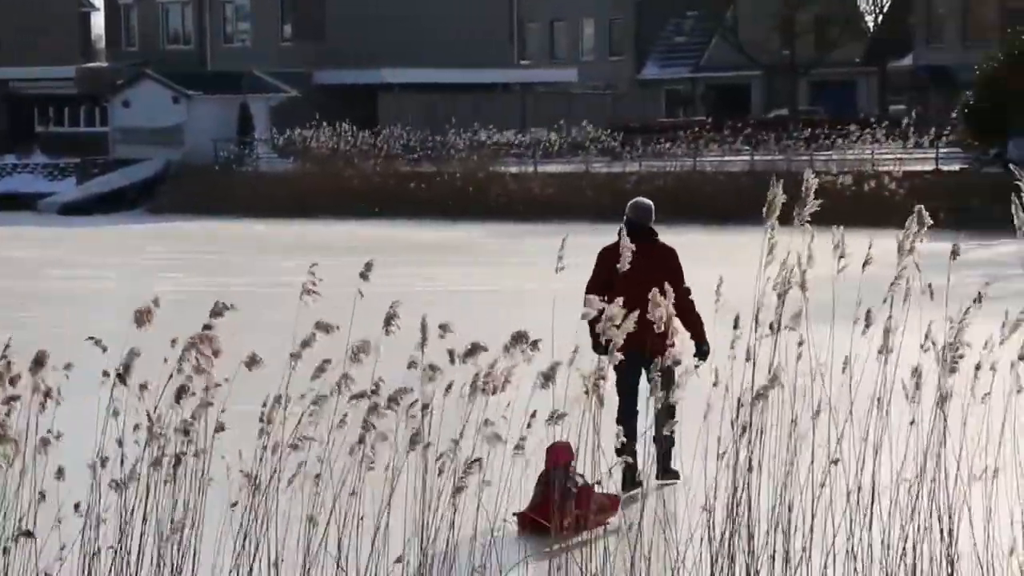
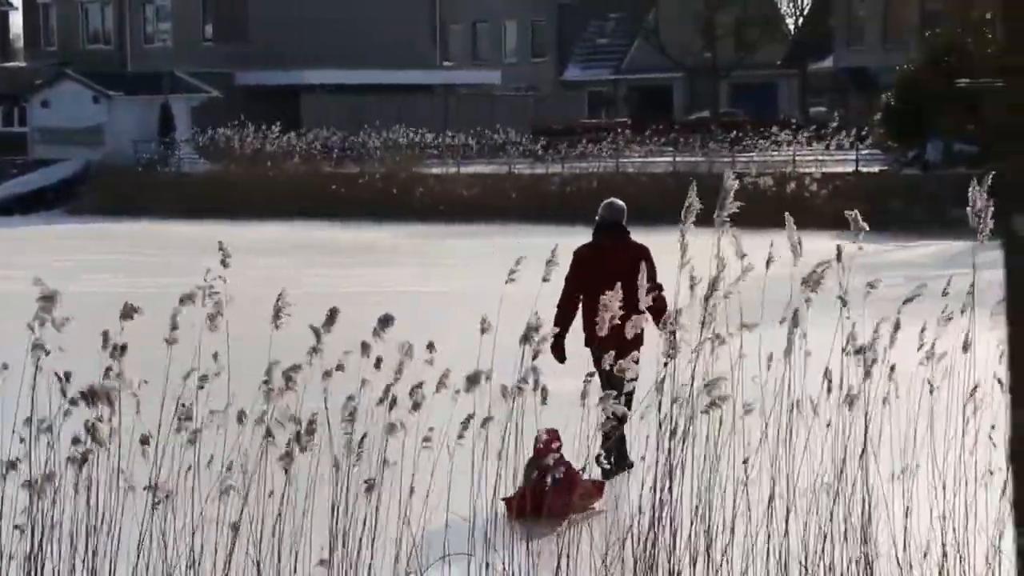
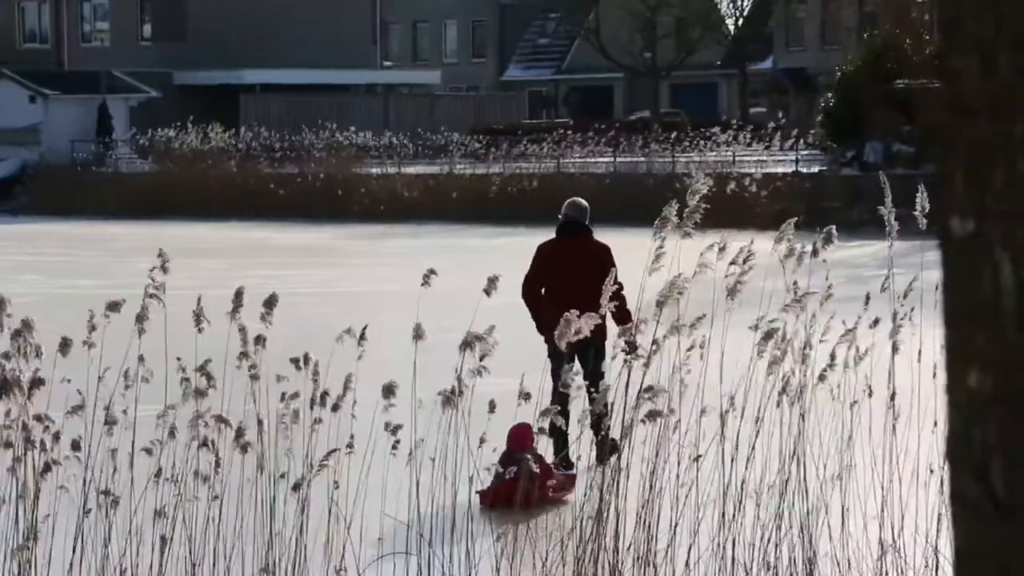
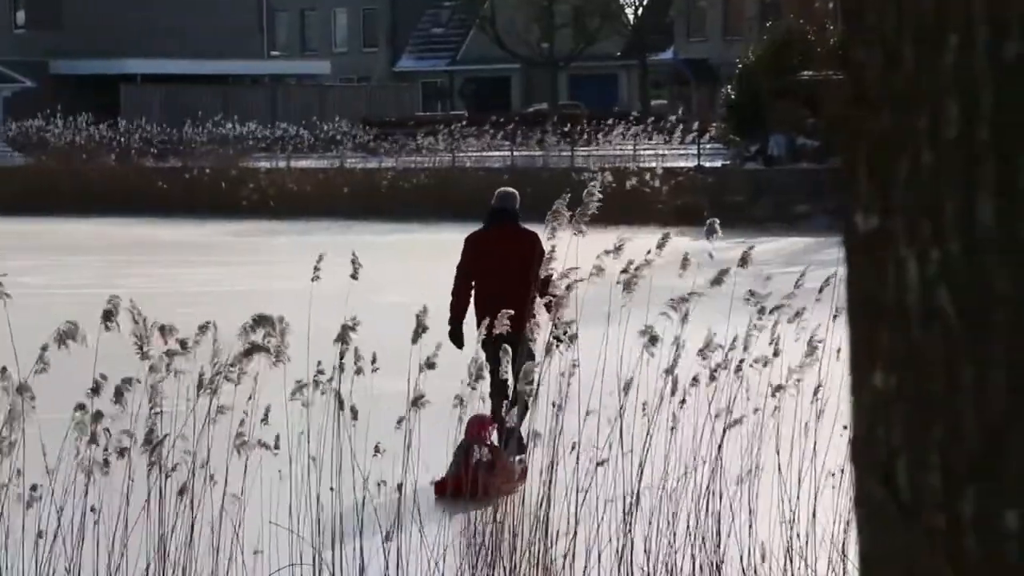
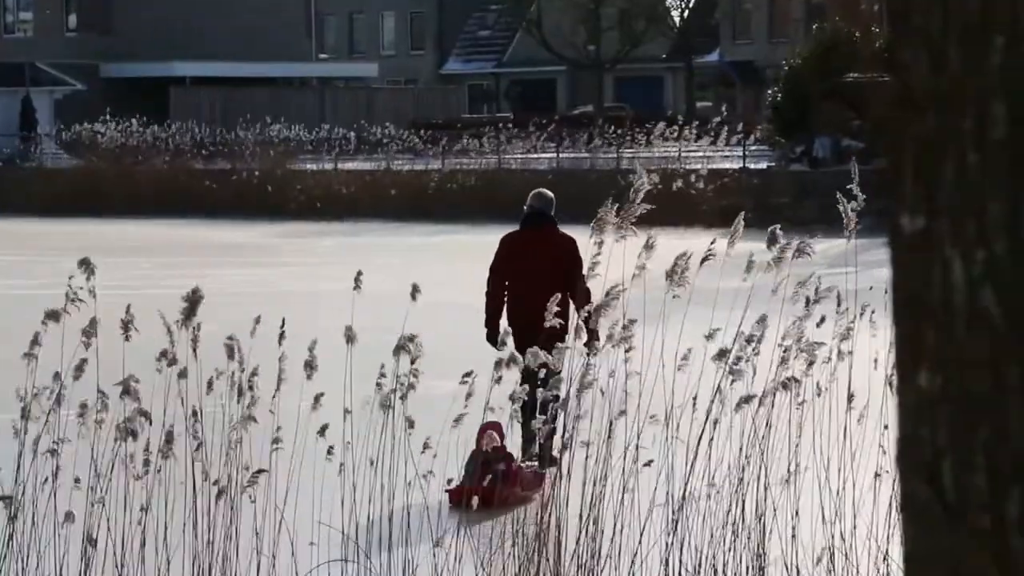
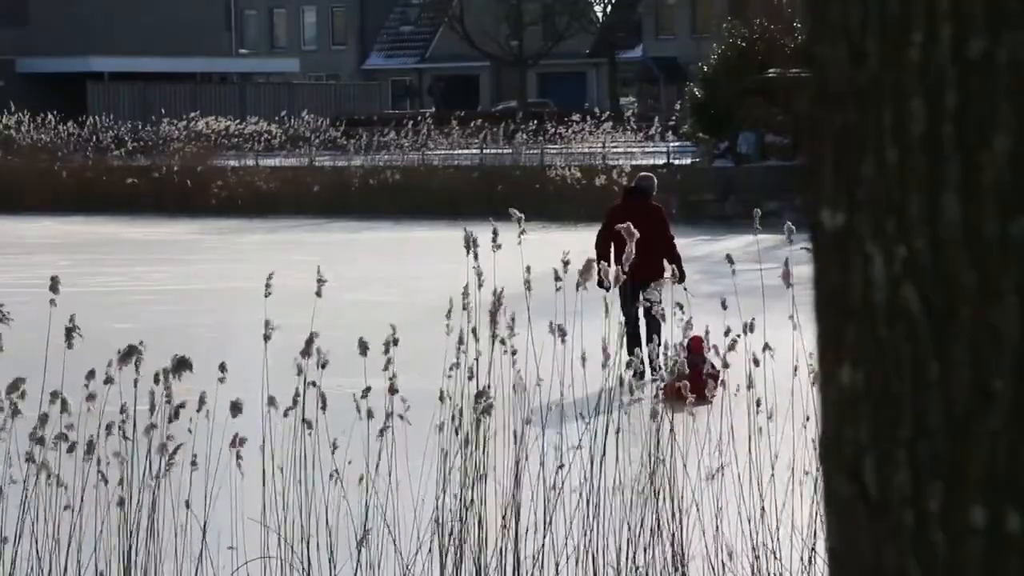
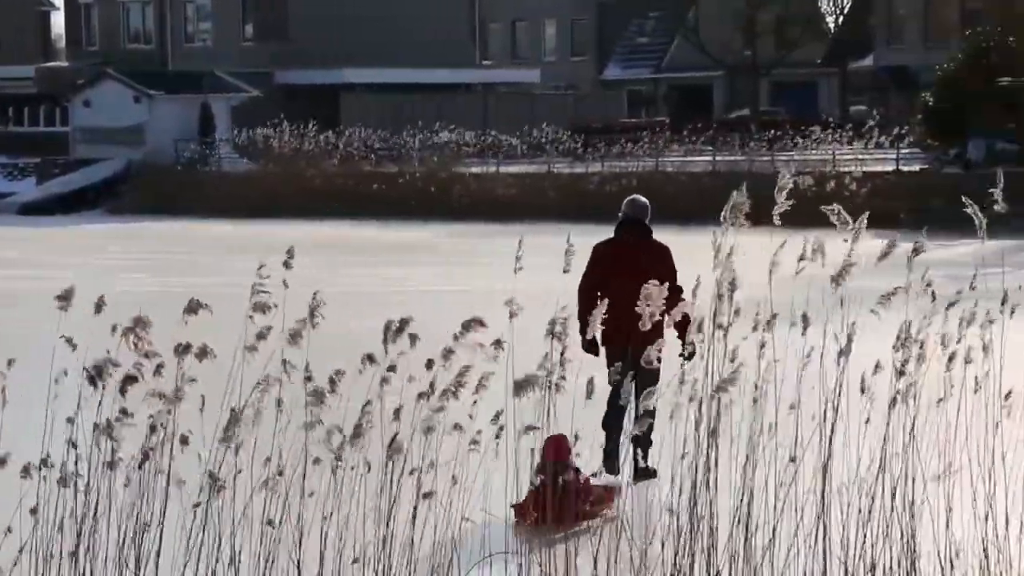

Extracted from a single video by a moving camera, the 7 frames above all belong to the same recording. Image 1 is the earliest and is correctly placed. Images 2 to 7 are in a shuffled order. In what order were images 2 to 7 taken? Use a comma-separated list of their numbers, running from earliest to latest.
7, 2, 3, 5, 4, 6
